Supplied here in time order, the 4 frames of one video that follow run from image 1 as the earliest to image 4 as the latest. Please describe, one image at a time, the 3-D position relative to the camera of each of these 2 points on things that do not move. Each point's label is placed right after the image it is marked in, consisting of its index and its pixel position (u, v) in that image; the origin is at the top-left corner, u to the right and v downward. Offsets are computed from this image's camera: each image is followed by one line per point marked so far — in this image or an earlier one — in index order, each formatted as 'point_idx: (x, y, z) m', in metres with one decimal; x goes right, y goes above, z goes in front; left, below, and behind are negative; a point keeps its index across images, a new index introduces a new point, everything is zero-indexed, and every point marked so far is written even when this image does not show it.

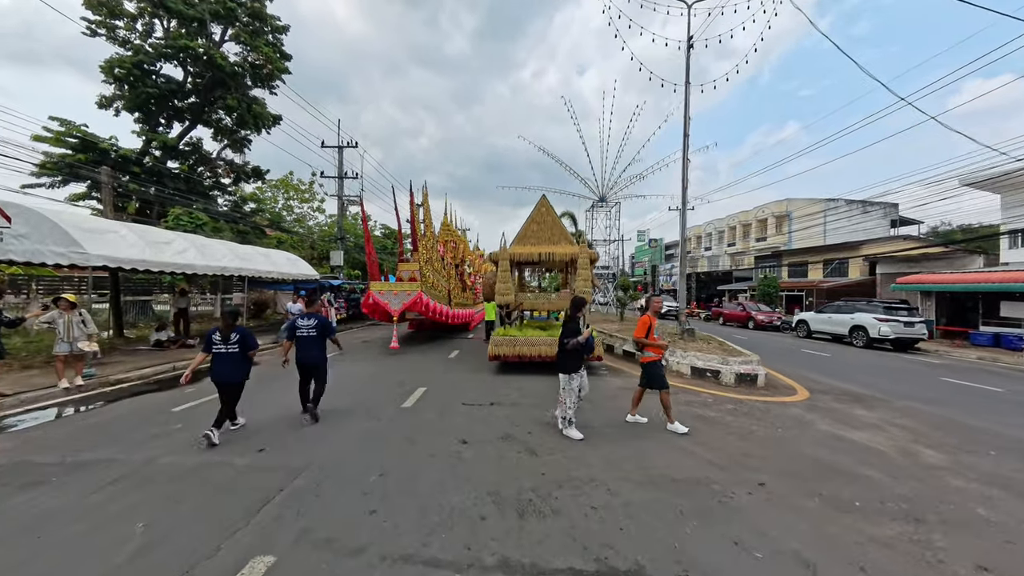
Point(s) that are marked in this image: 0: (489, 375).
0: (-0.5, -2.1, +8.7) m
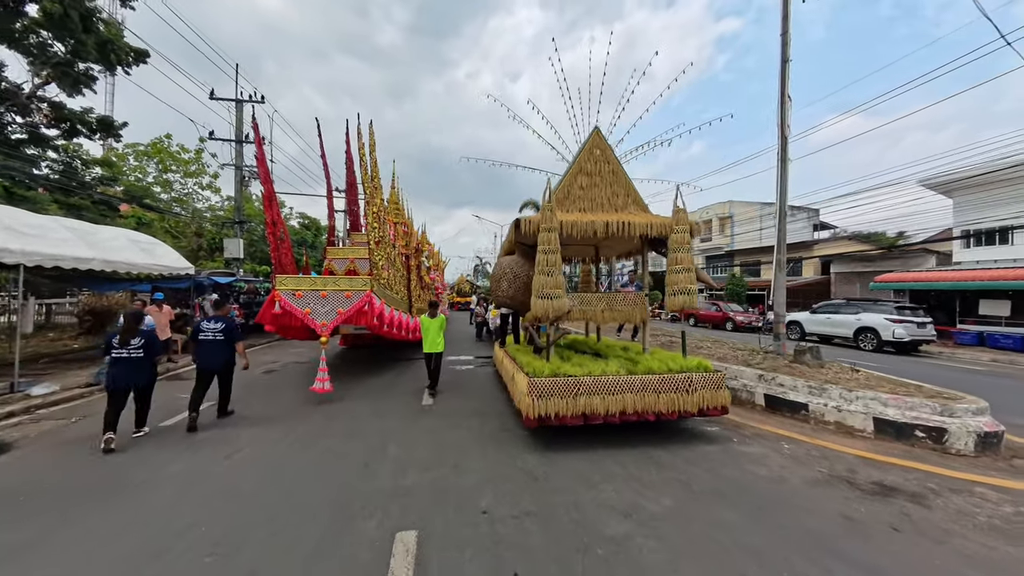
0: (+0.2, -2.1, +4.4) m
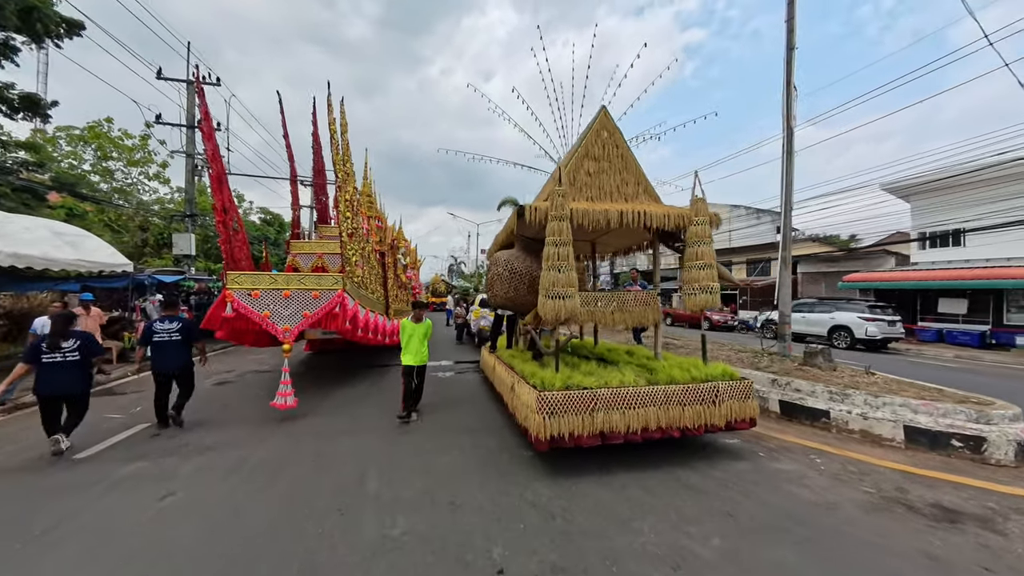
0: (+0.3, -2.0, +3.7) m
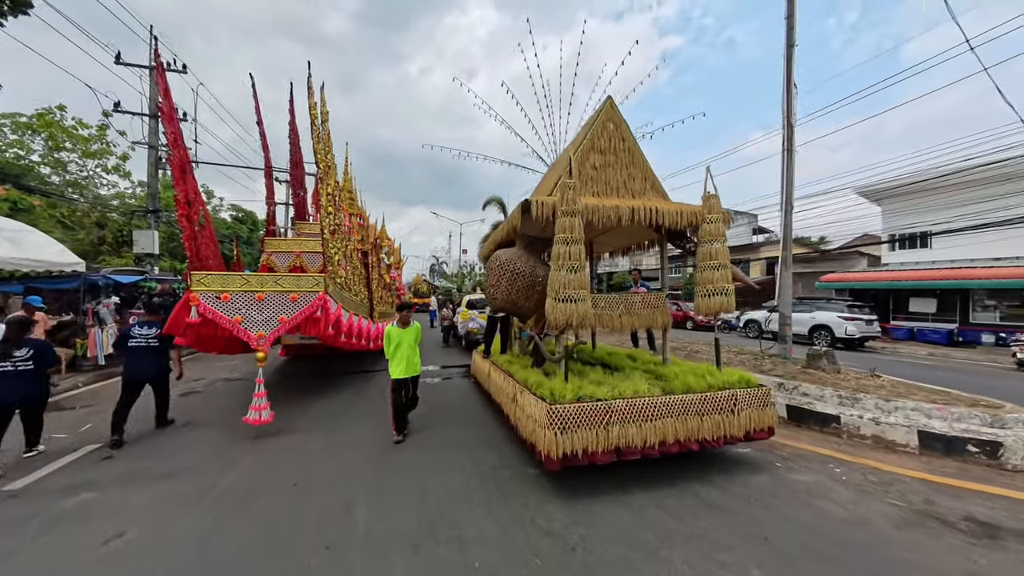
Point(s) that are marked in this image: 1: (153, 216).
0: (+0.4, -2.1, +3.3) m
1: (-16.5, +3.3, +16.6) m
